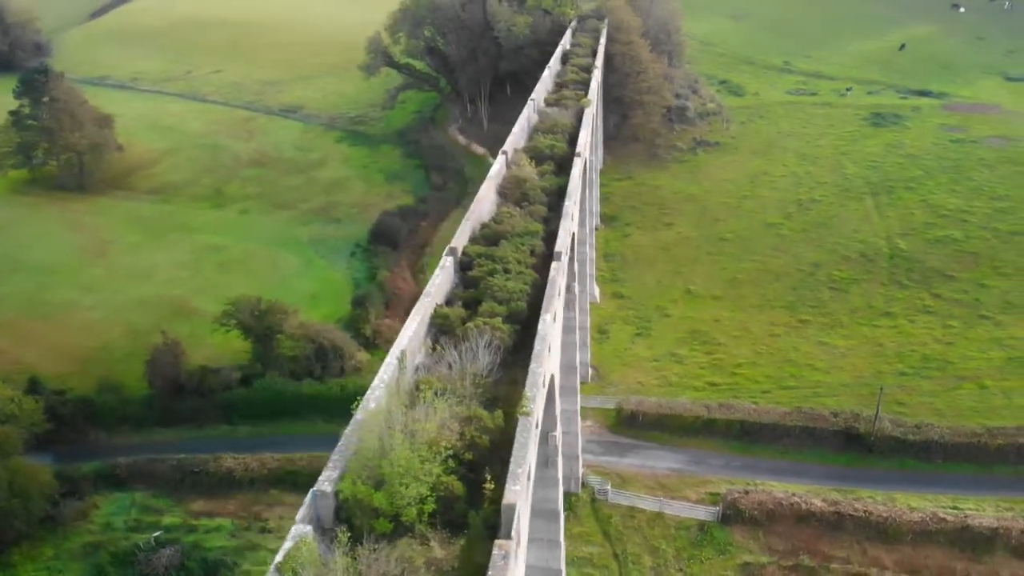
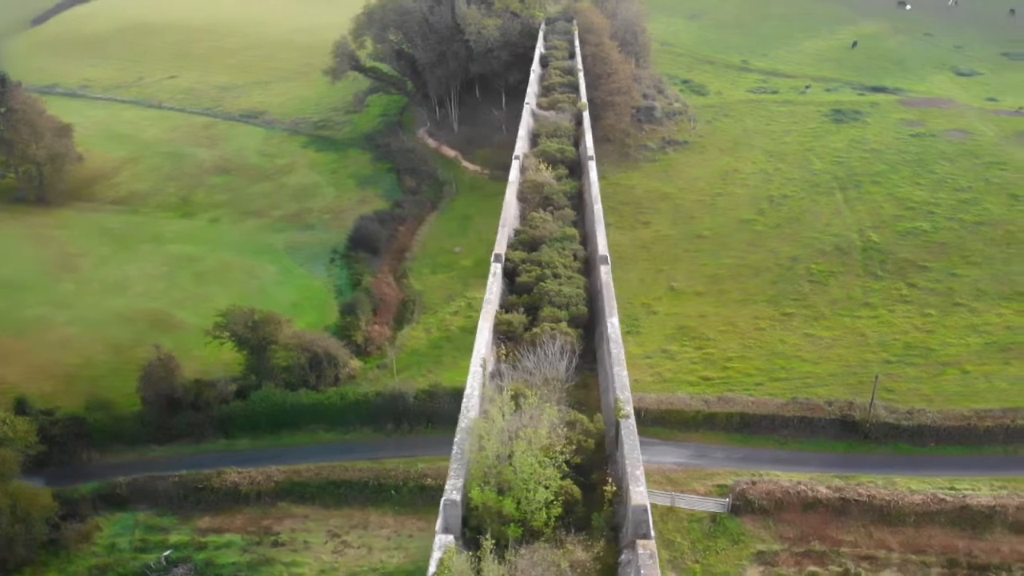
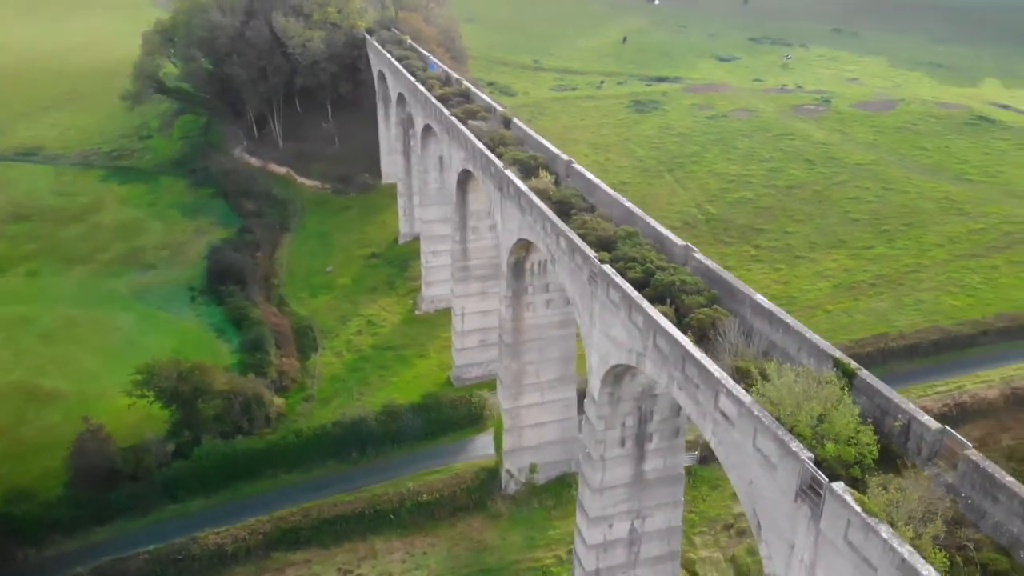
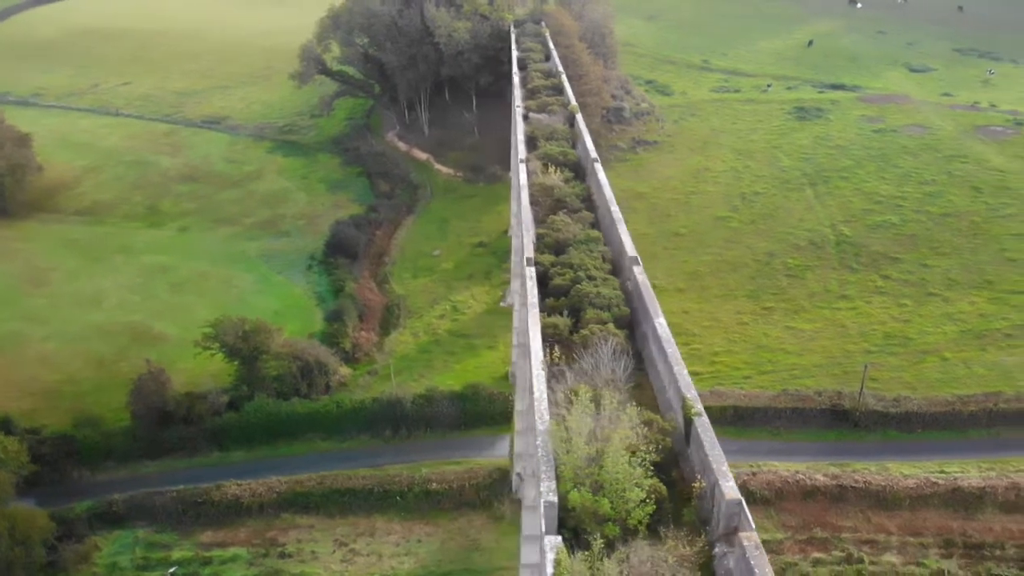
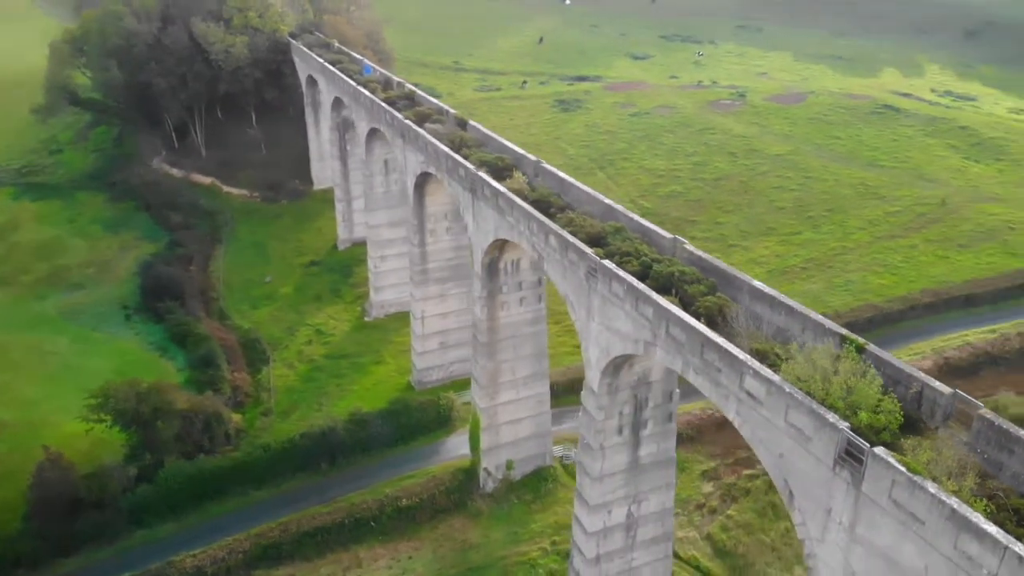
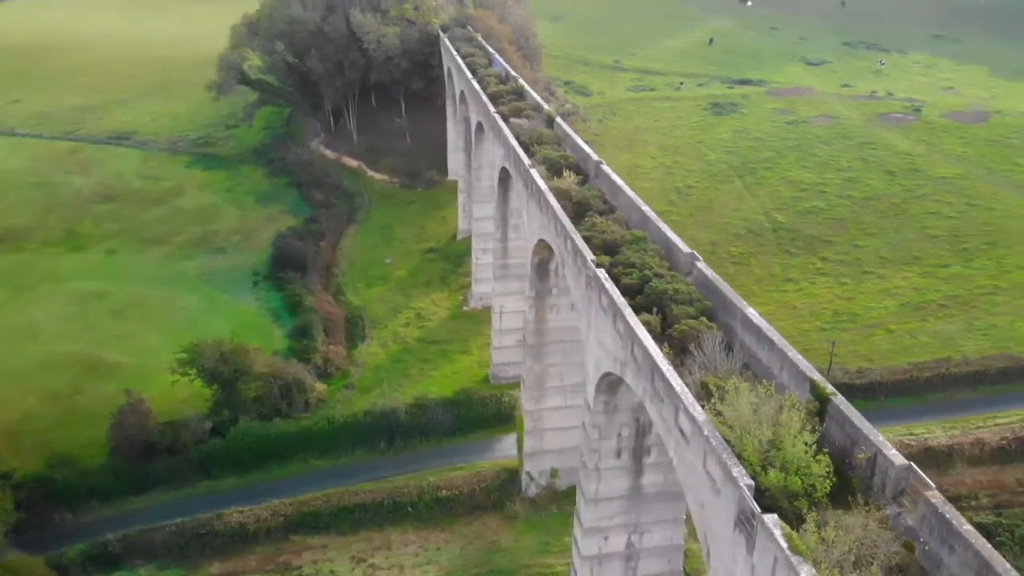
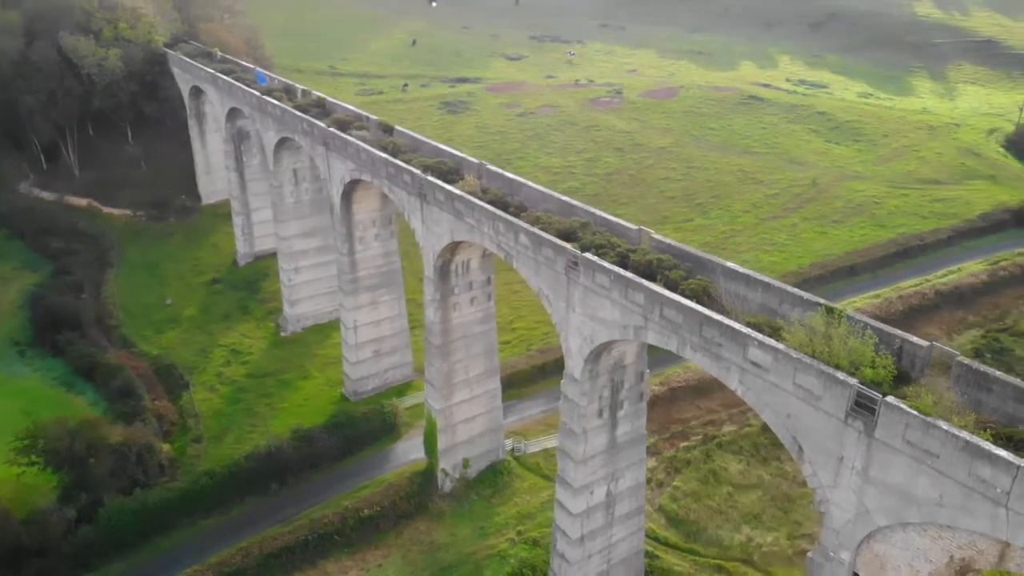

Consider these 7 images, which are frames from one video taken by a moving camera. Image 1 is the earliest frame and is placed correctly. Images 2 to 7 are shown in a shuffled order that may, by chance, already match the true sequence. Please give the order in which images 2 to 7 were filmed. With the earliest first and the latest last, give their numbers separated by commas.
2, 4, 6, 3, 5, 7
